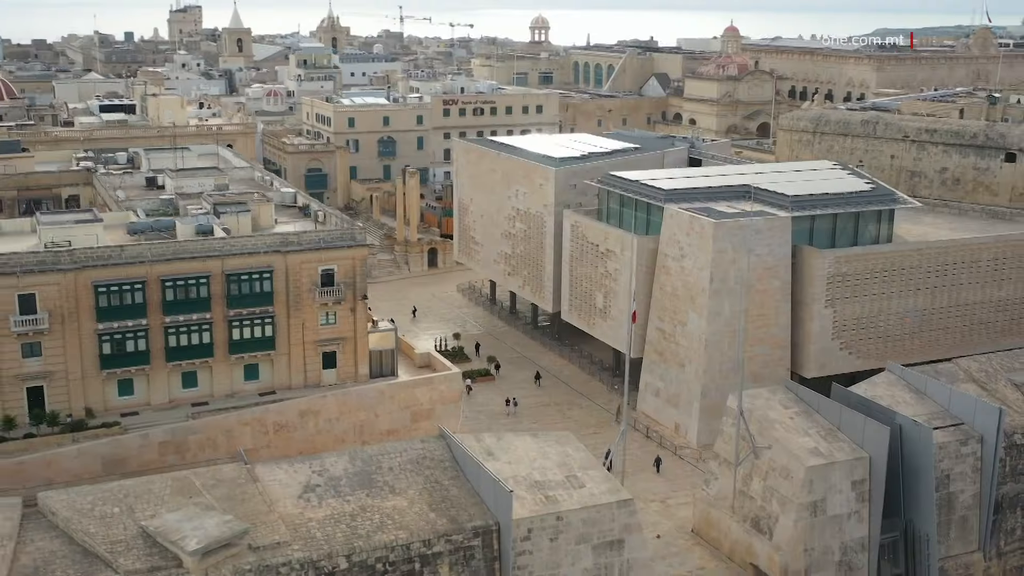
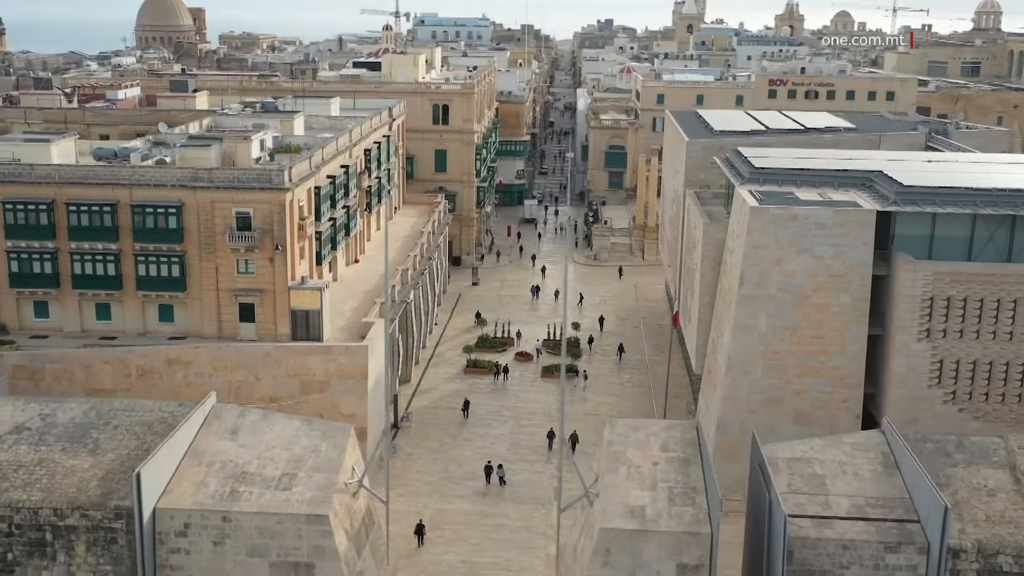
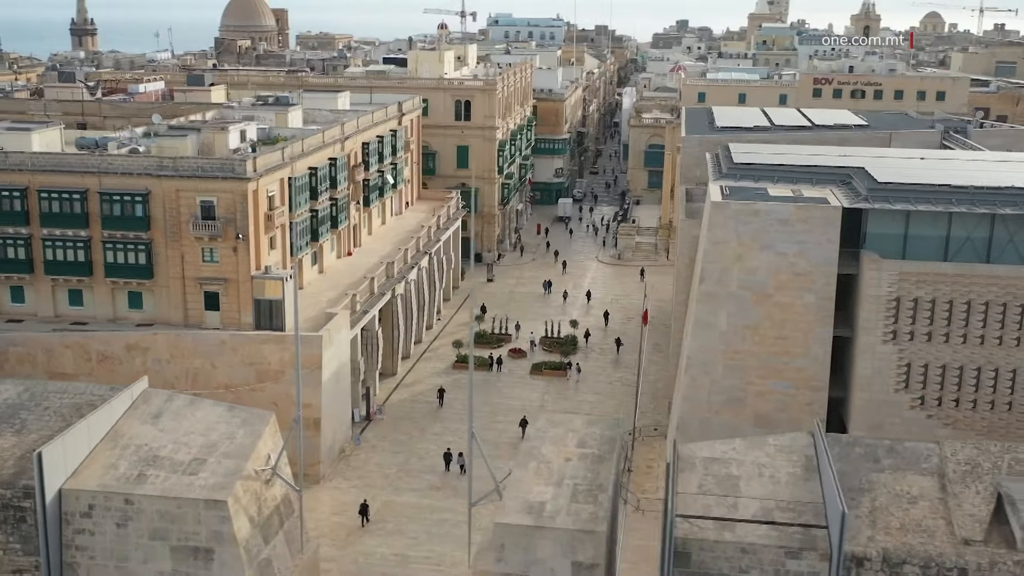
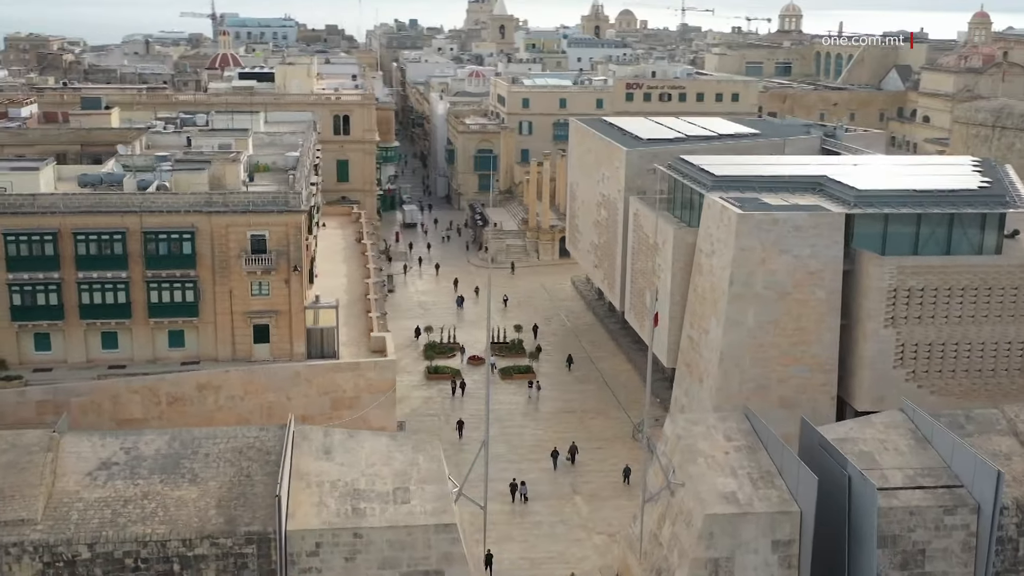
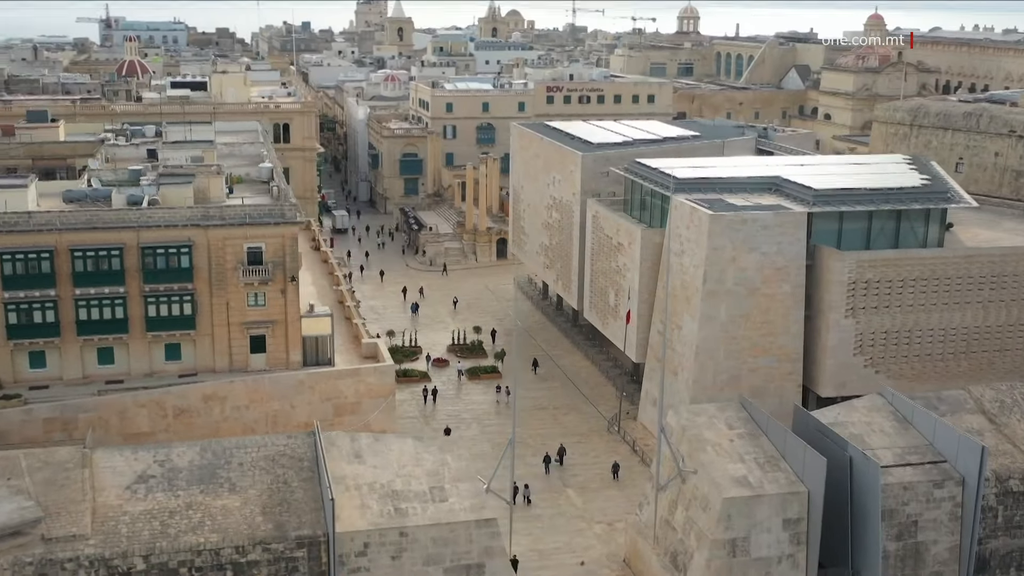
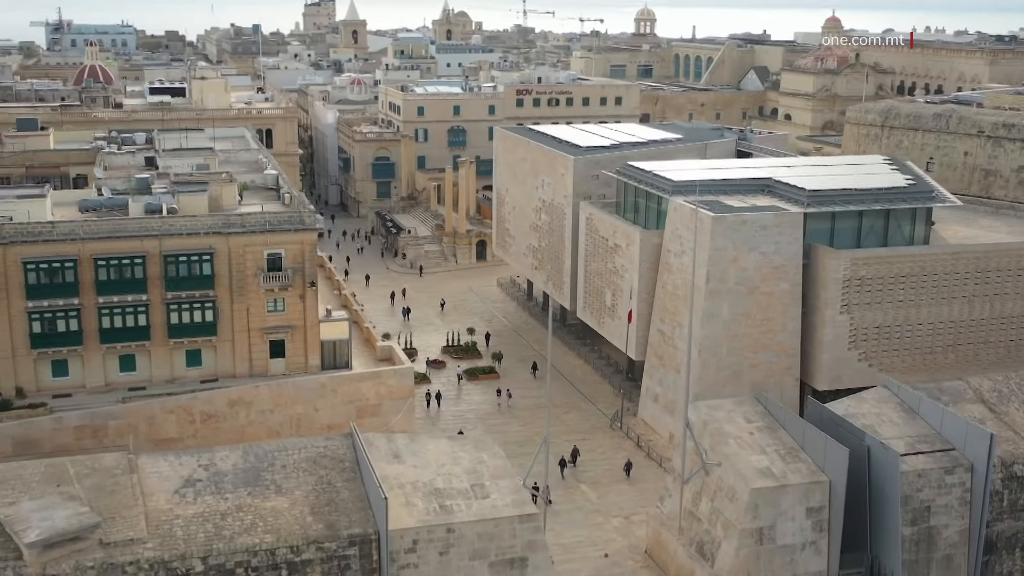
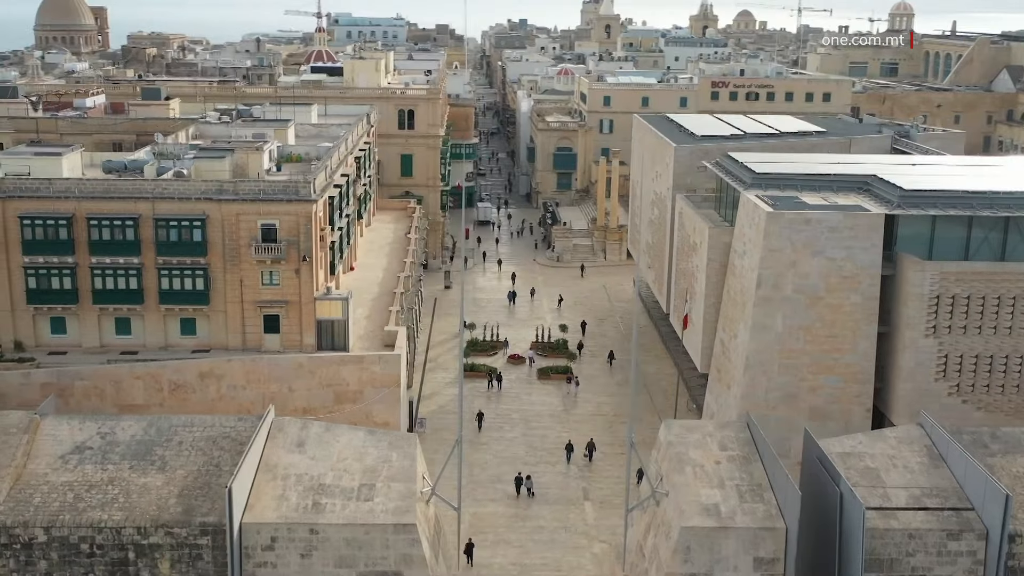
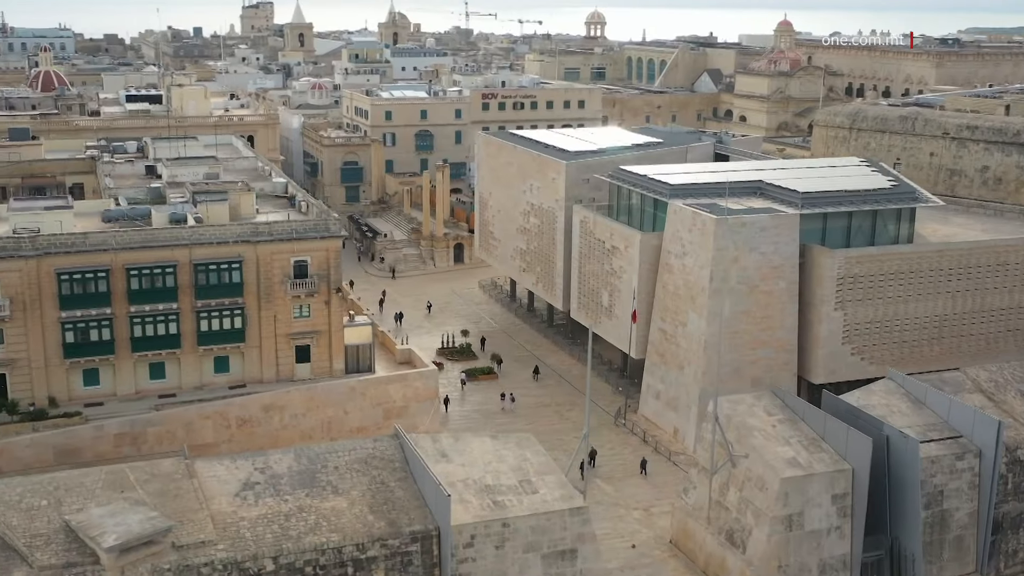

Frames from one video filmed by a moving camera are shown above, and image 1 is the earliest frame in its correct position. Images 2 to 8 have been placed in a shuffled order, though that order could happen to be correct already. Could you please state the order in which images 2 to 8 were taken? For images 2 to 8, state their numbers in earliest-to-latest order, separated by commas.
8, 6, 5, 4, 7, 2, 3
